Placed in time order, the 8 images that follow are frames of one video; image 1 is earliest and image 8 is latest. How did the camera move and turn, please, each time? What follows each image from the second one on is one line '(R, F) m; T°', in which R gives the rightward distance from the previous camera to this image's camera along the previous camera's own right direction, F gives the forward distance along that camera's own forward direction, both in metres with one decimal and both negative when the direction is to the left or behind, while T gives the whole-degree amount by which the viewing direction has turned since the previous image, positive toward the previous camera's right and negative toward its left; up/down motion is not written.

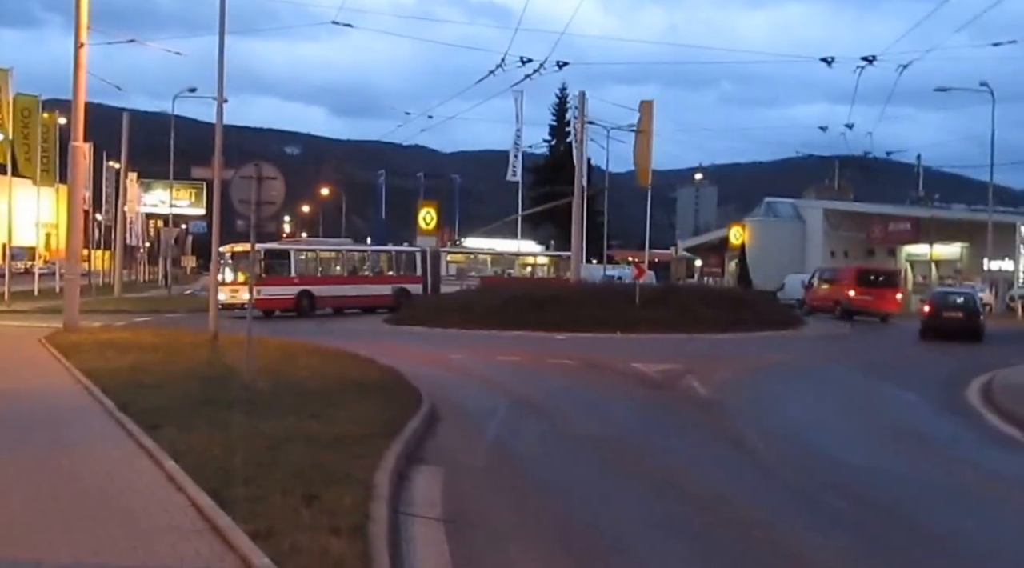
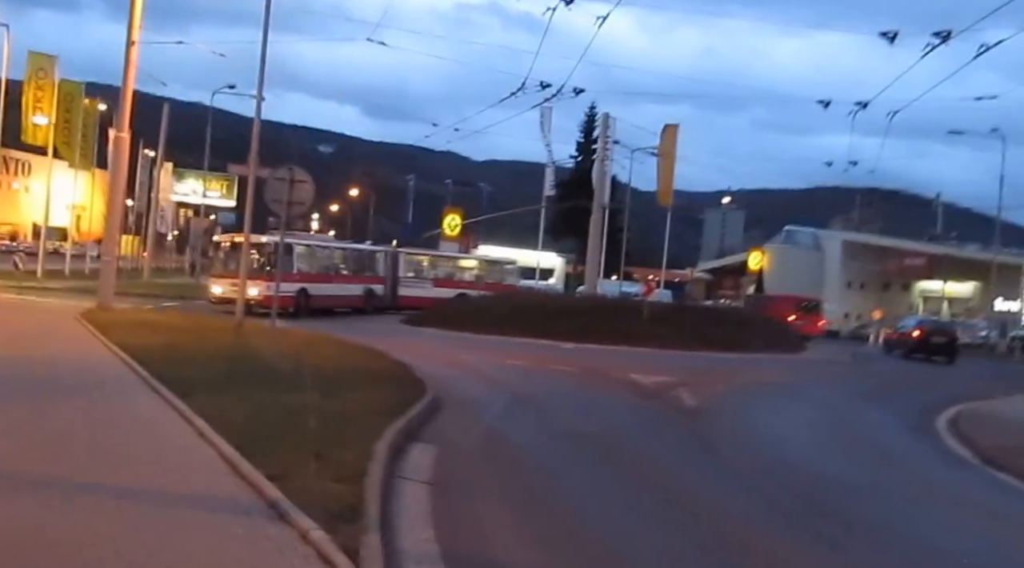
(+0.3, -1.6) m; -1°
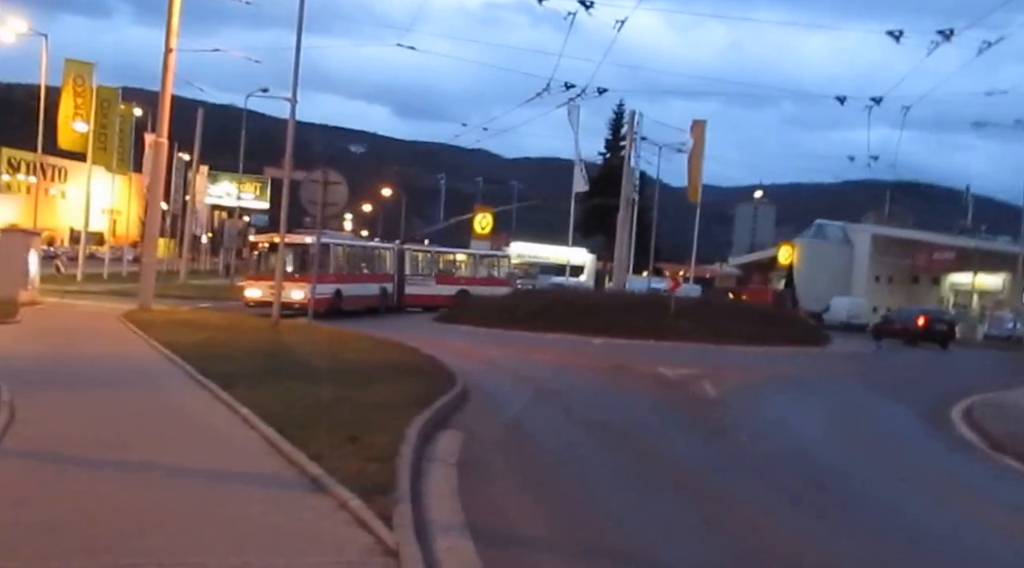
(+0.1, -0.8) m; -2°
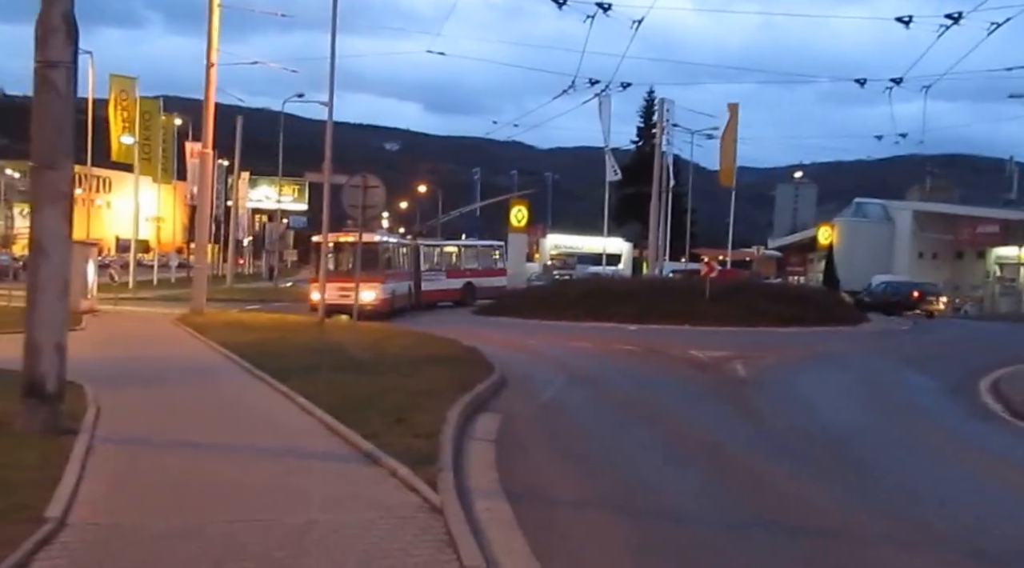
(+0.1, -1.1) m; -2°
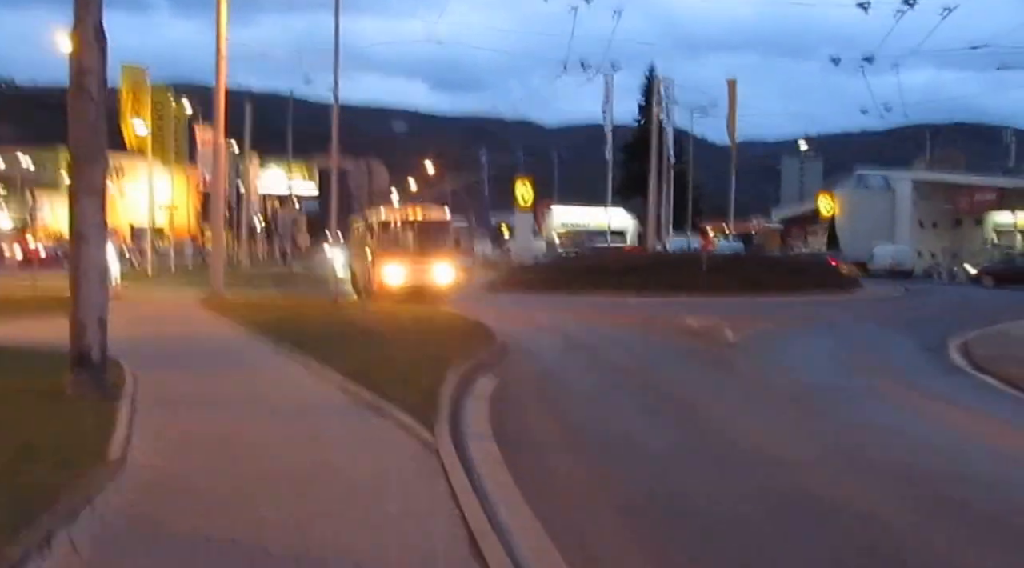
(+0.2, -1.4) m; -1°
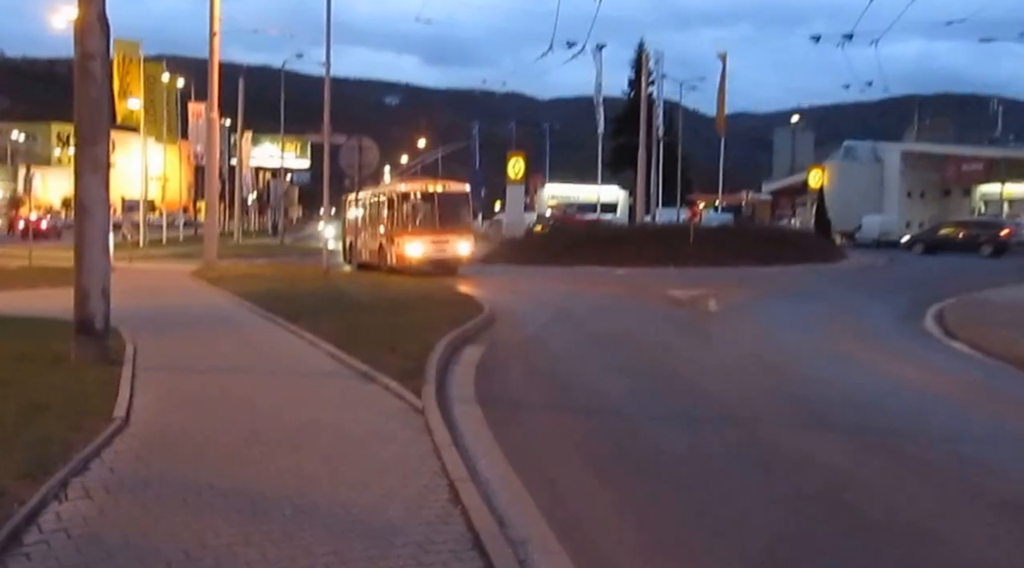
(+0.1, -0.6) m; 0°
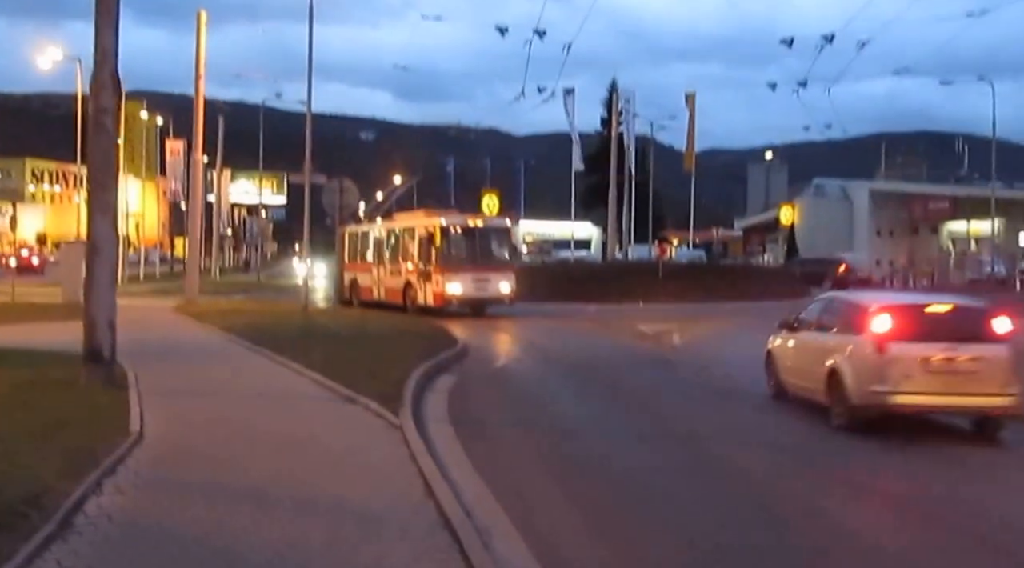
(+0.1, -1.3) m; +1°
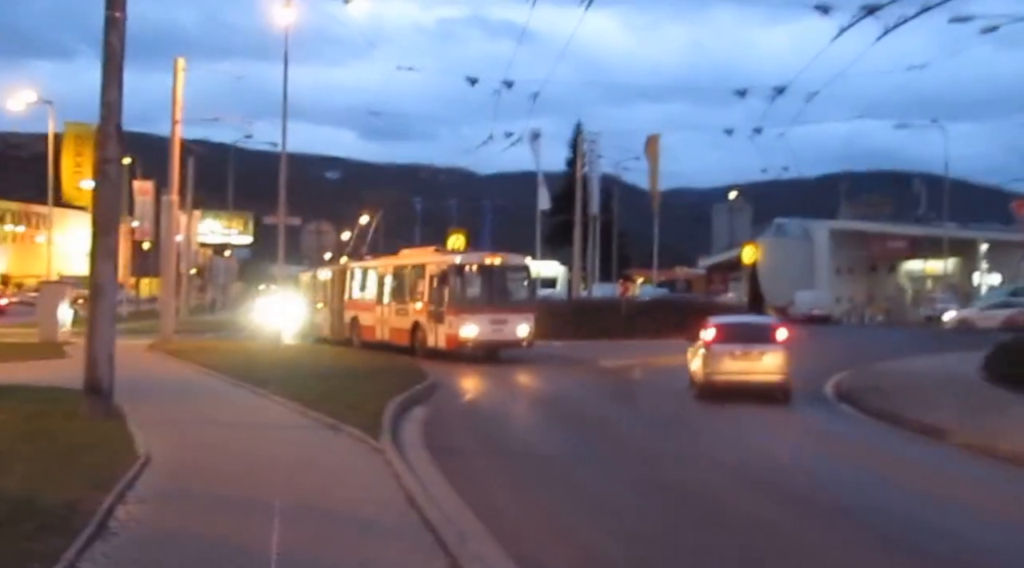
(0.0, -1.2) m; +2°
